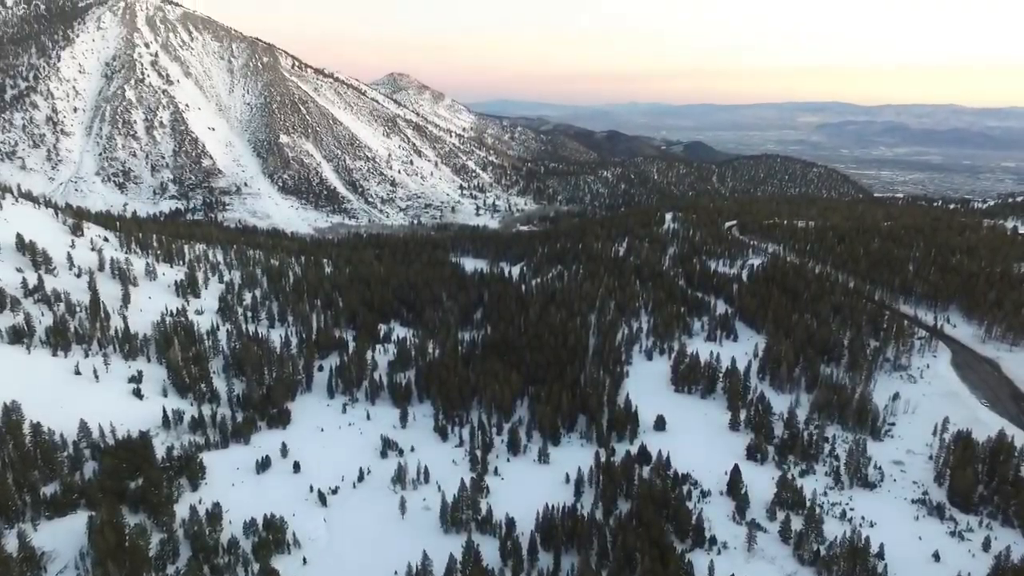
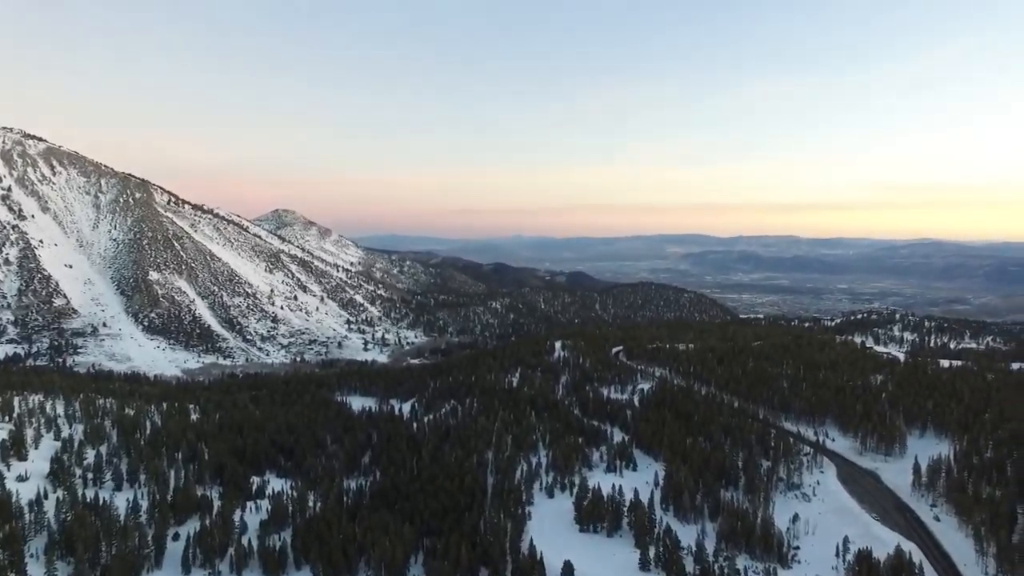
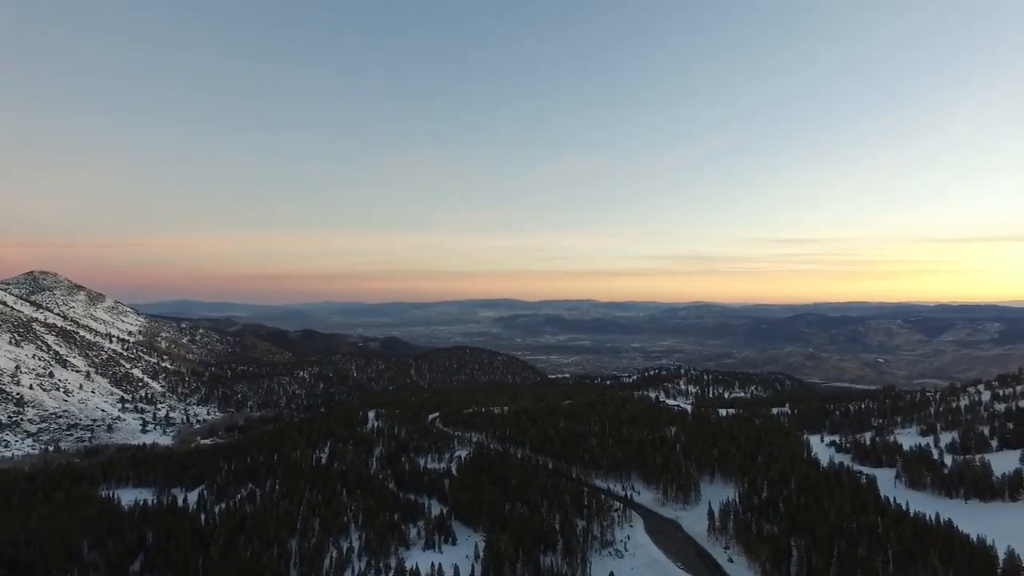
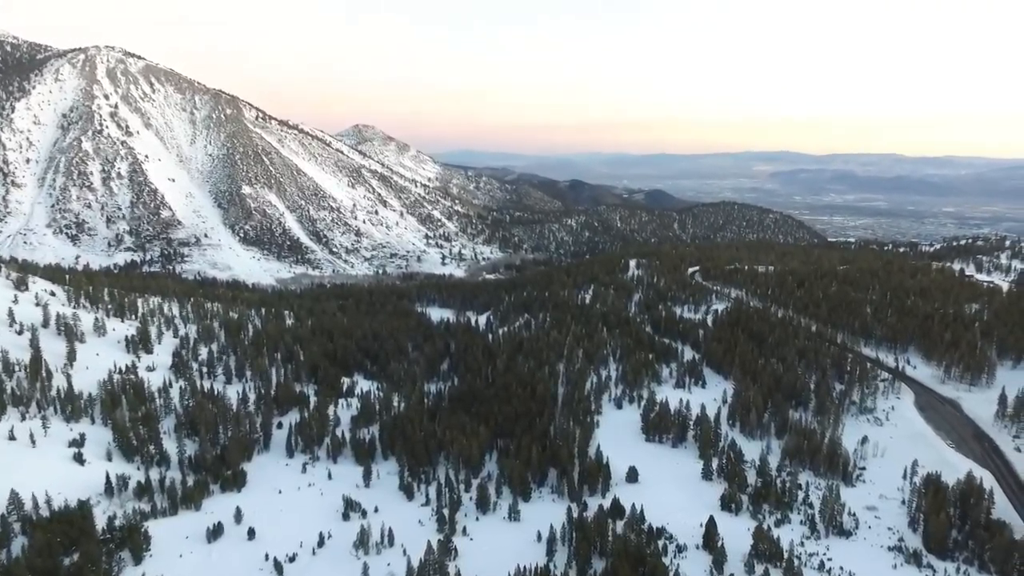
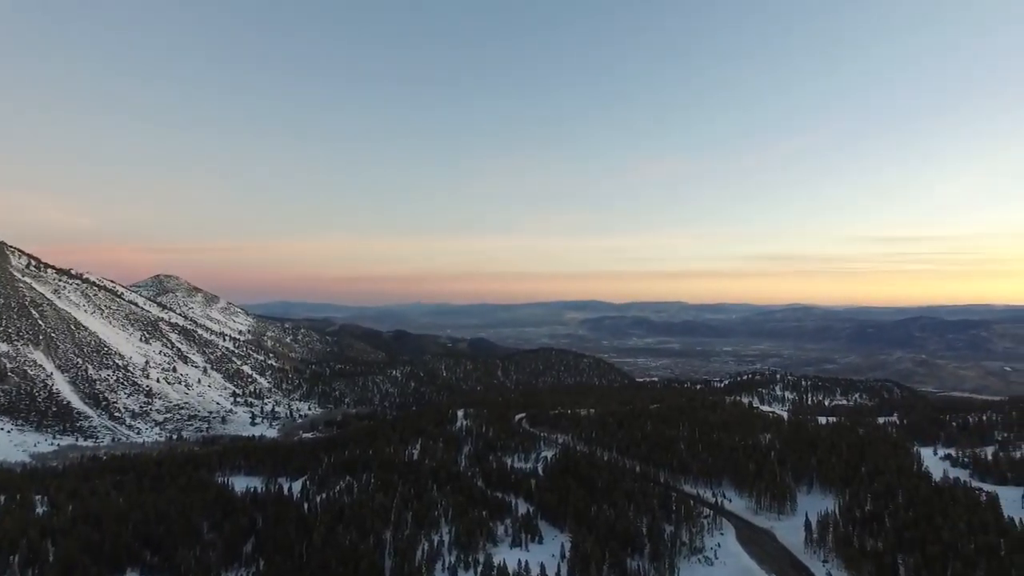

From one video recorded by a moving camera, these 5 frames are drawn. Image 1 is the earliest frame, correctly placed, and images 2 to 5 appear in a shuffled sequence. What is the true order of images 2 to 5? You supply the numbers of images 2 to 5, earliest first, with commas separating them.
4, 2, 5, 3
